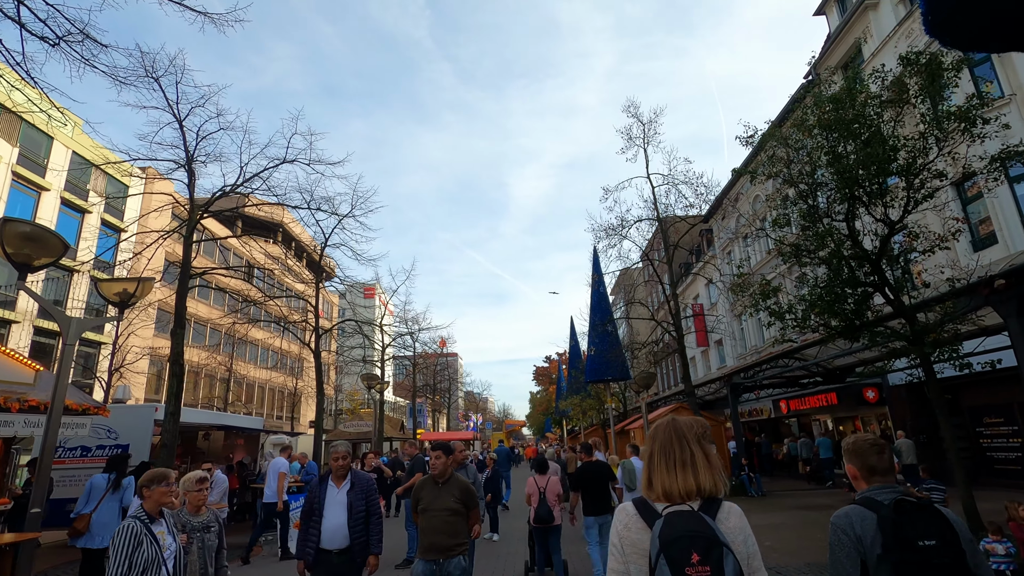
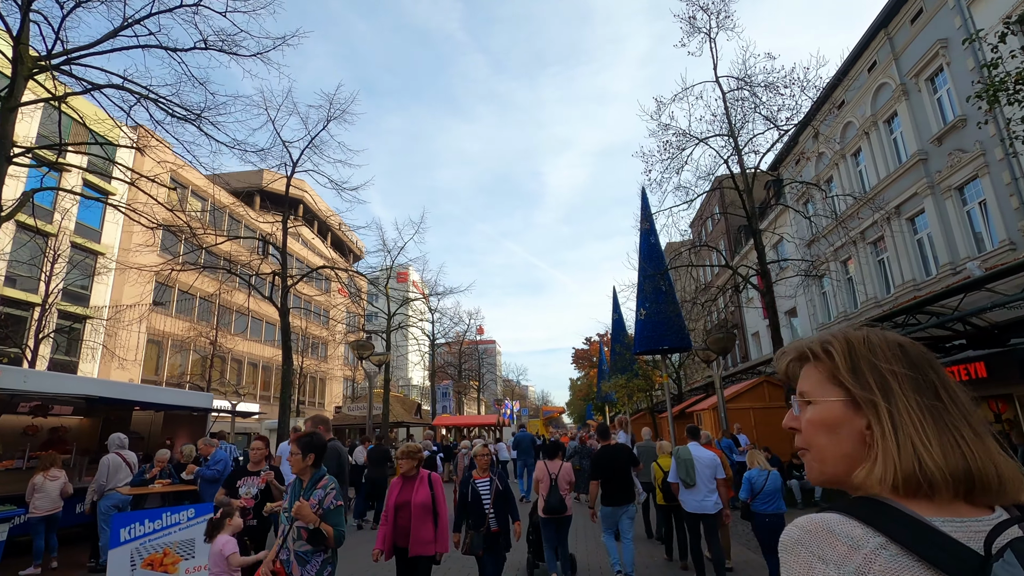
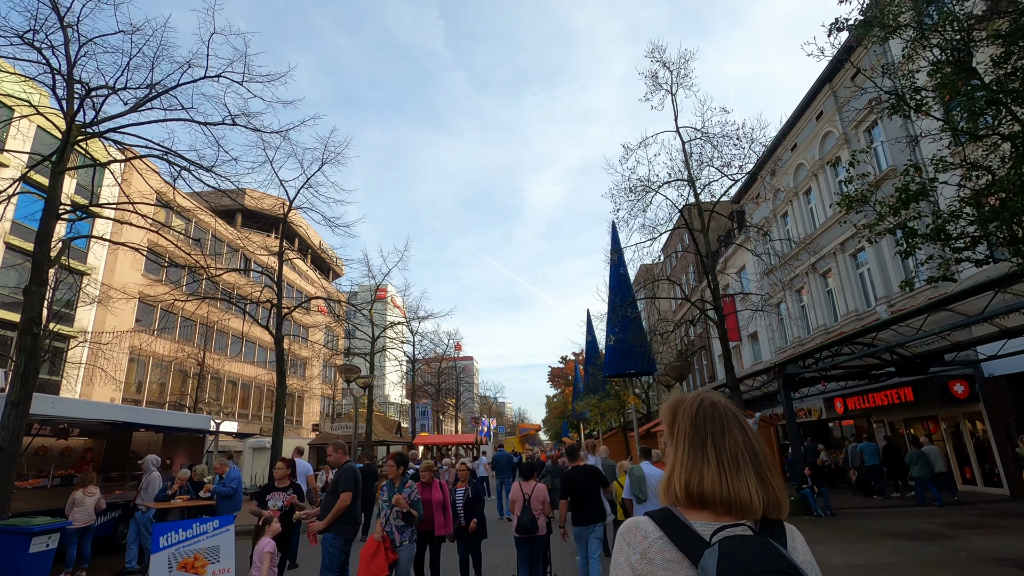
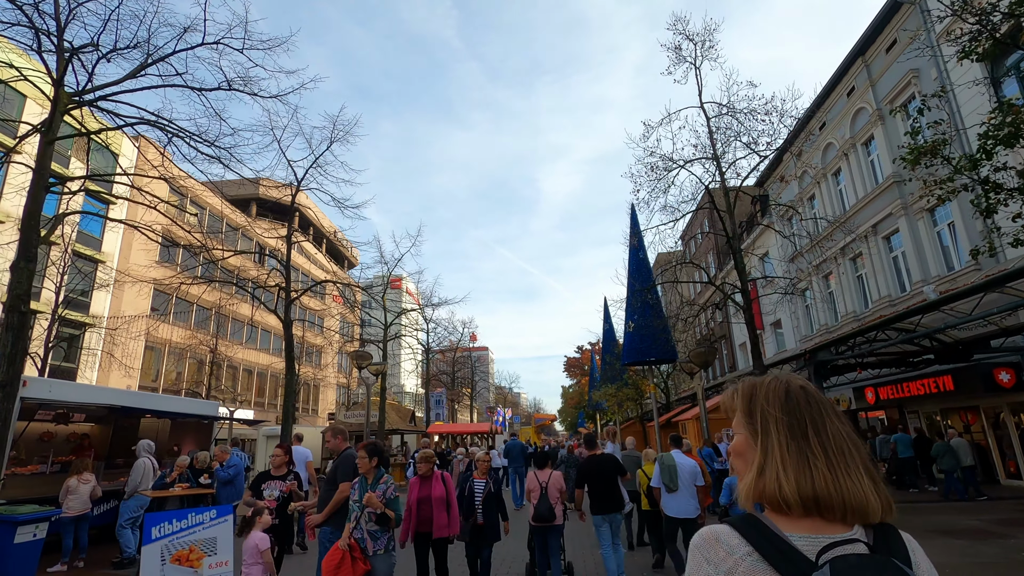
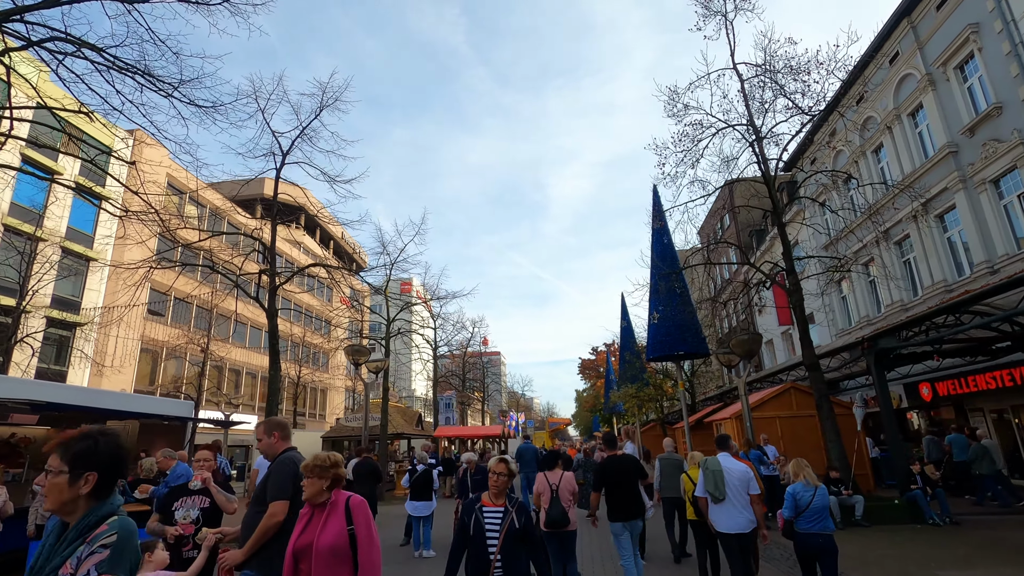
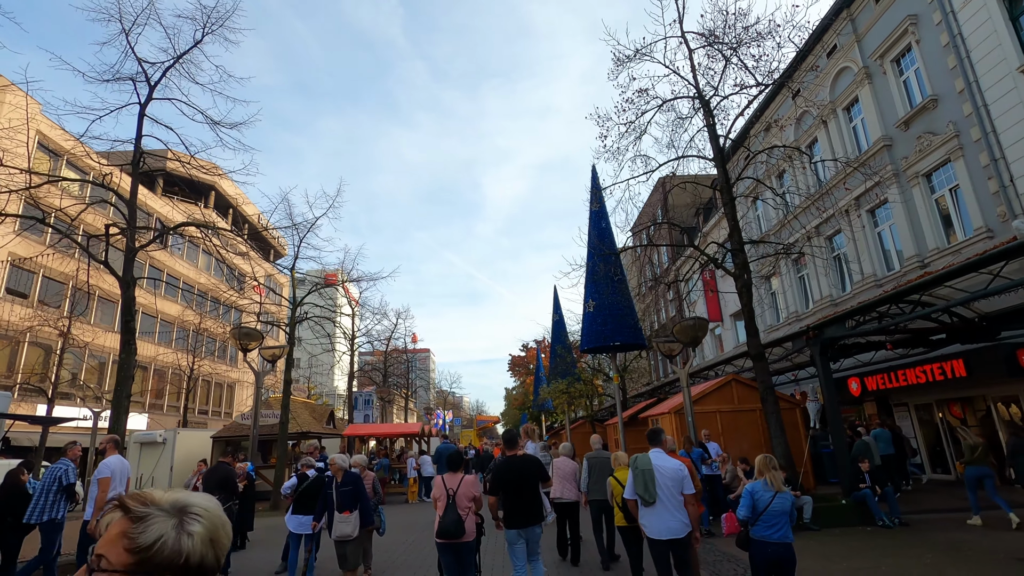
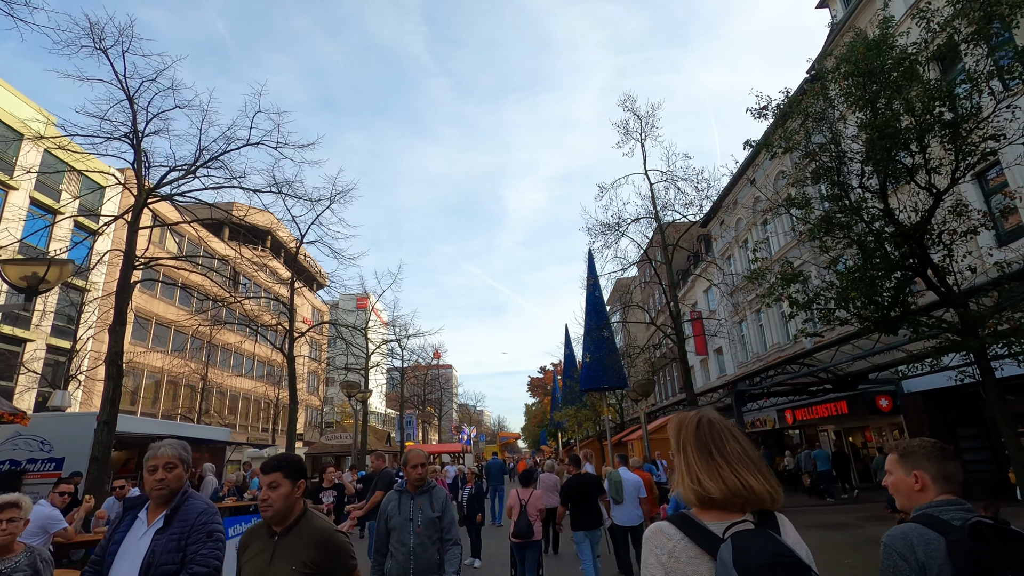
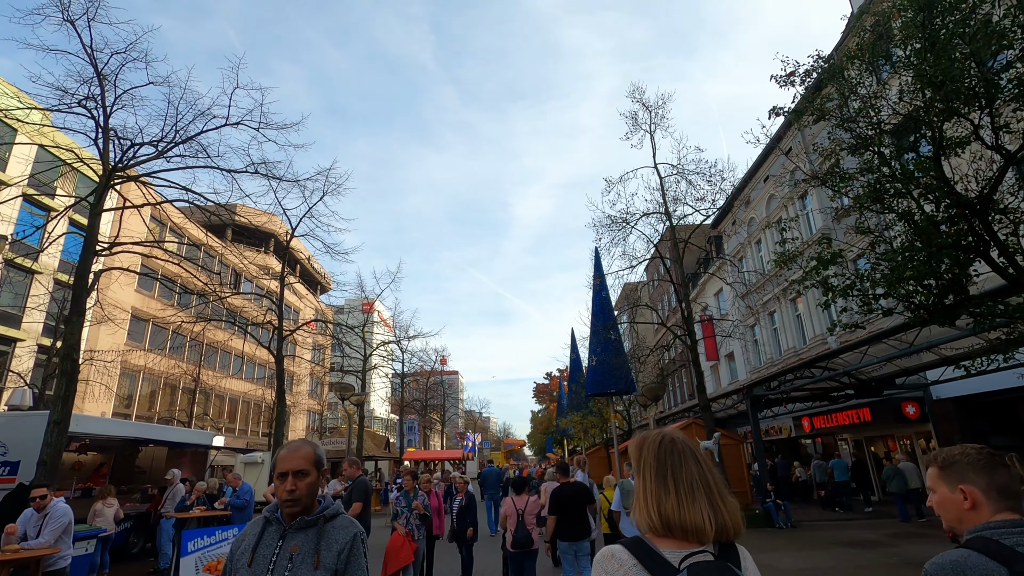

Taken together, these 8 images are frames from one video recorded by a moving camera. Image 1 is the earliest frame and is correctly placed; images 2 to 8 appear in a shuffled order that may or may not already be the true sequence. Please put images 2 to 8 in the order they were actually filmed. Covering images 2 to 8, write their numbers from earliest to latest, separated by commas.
7, 8, 3, 4, 2, 5, 6
